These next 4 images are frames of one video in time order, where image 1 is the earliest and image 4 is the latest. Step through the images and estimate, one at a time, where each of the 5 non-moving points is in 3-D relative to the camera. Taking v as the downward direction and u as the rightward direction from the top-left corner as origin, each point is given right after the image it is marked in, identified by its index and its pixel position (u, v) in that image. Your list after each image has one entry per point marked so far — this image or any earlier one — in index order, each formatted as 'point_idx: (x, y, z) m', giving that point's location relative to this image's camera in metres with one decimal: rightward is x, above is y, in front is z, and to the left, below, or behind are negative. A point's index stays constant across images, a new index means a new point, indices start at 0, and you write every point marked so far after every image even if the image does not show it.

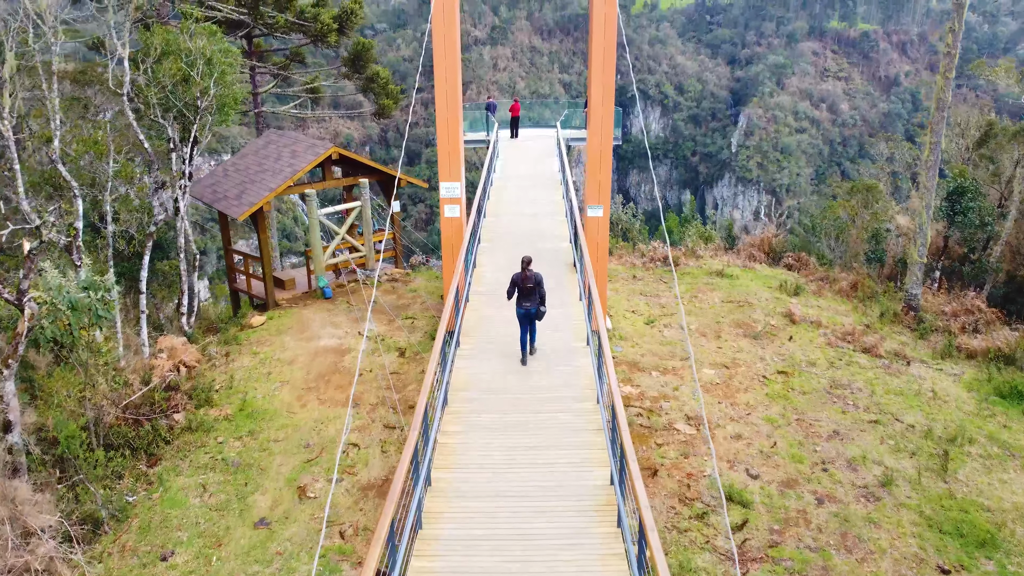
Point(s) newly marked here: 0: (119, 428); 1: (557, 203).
0: (-4.5, -1.6, +9.0) m
1: (+0.9, +1.6, +14.7) m
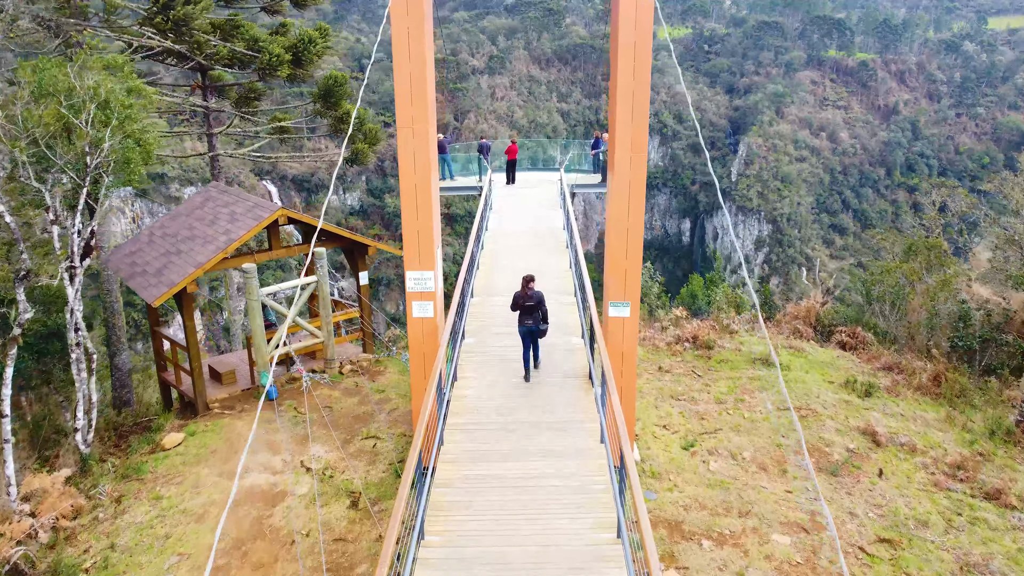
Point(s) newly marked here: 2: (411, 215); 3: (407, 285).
0: (-4.6, -2.9, +5.9) m
1: (+0.8, +0.1, +11.7) m
2: (-1.0, +0.7, +7.9) m
3: (-1.1, 0.0, +8.1) m
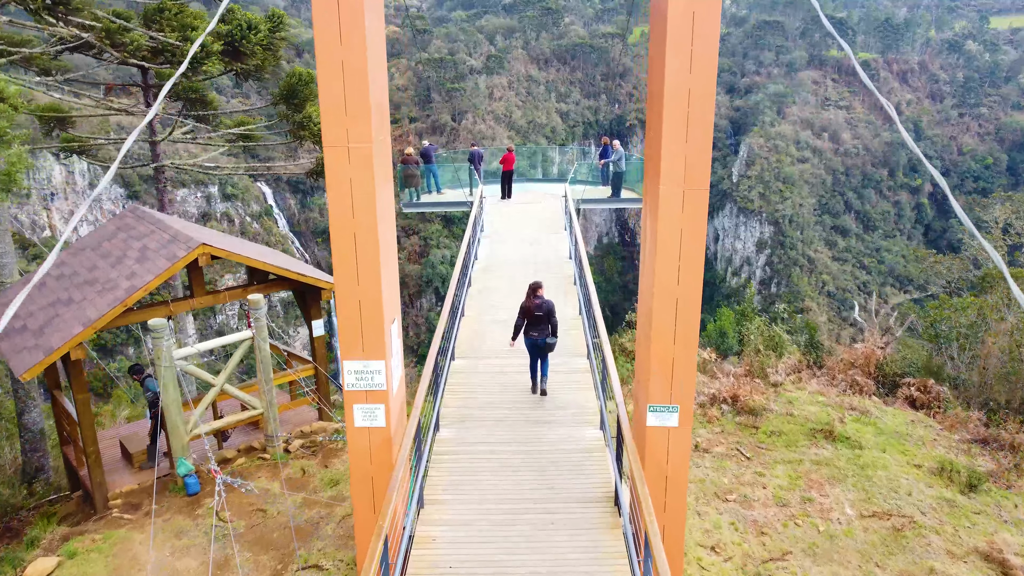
0: (-4.7, -3.5, +3.2) m
1: (+0.7, -0.5, +9.1) m
2: (-1.1, +0.1, +5.2) m
3: (-1.2, -0.6, +5.4) m
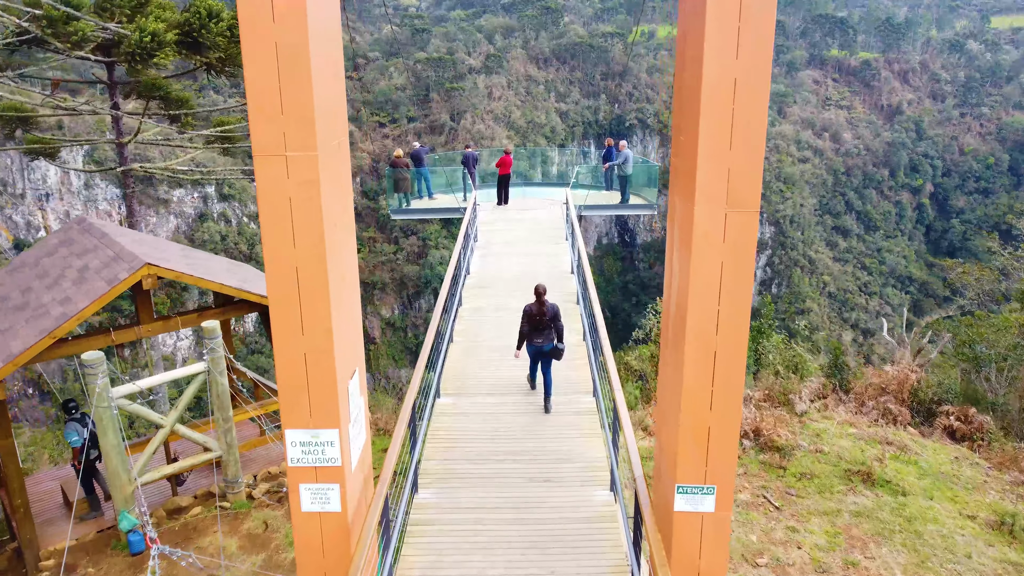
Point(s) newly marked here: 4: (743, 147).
0: (-4.7, -3.8, +2.1) m
1: (+0.7, -0.8, +7.9) m
2: (-1.1, -0.2, +4.0) m
3: (-1.2, -0.9, +4.2) m
4: (+1.1, +0.7, +3.7) m
